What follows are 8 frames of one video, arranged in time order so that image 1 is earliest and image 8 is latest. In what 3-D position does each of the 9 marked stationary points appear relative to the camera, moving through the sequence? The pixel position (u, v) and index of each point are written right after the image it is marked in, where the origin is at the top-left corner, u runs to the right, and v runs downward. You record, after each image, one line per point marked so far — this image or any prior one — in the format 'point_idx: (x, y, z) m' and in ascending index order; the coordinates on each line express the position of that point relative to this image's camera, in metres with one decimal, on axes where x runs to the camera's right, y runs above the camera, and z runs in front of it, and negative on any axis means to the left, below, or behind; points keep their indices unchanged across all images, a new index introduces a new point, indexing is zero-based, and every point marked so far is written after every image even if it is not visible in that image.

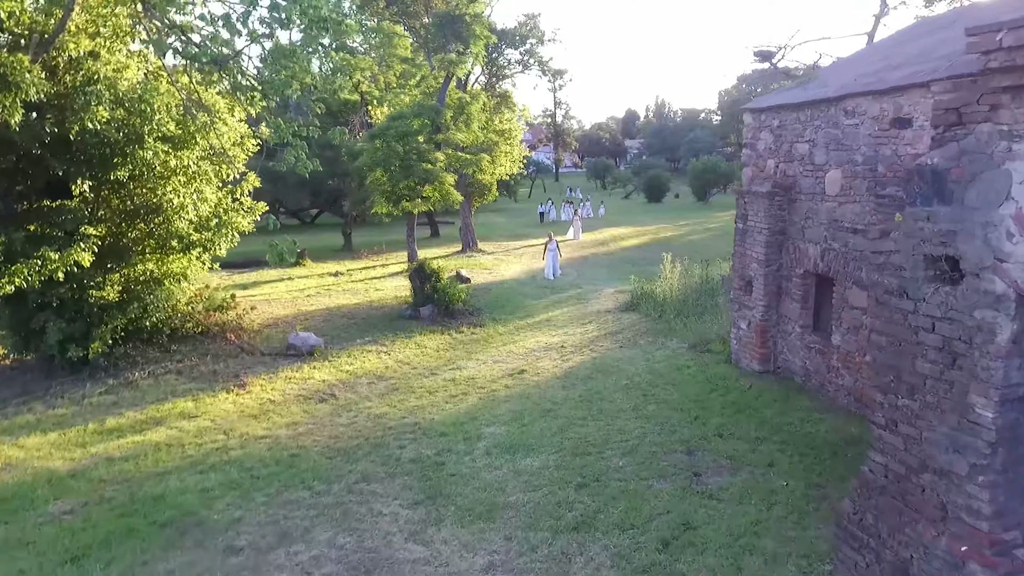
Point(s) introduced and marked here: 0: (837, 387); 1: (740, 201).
0: (+3.2, -1.0, +7.0) m
1: (+2.7, +1.0, +8.4) m
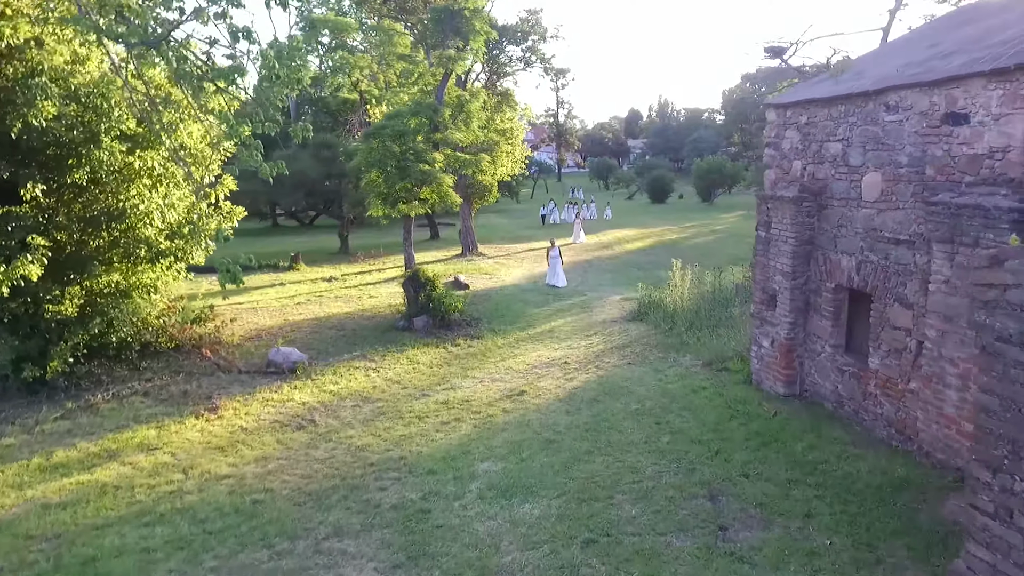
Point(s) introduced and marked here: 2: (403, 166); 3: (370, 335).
0: (+3.2, -1.1, +6.2) m
1: (+2.7, +0.9, +7.6) m
2: (-2.8, +3.1, +18.4) m
3: (-2.2, -0.7, +11.1) m
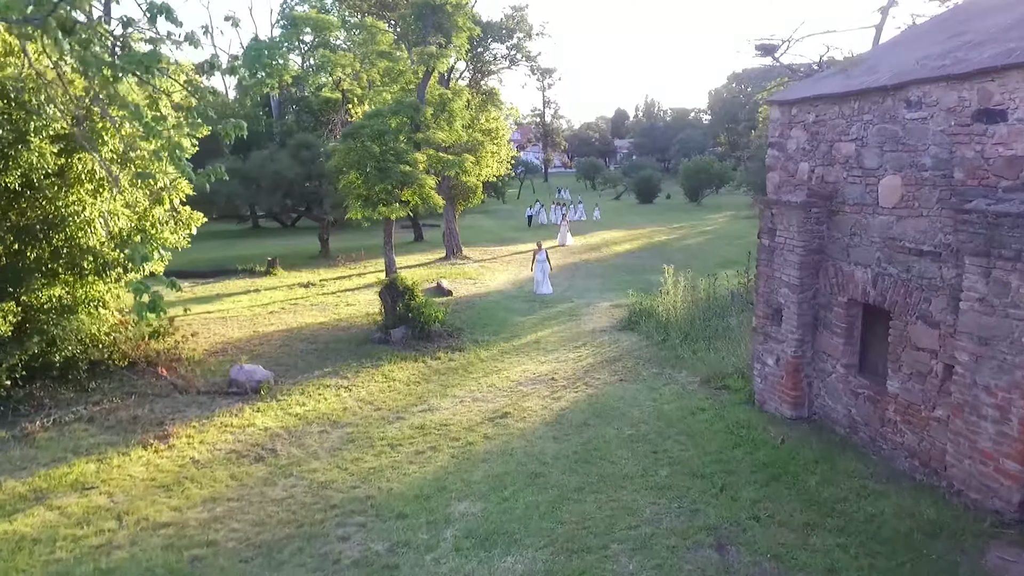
0: (+3.0, -1.3, +5.7) m
1: (+2.5, +0.7, +7.0) m
2: (-3.2, +3.0, +17.7) m
3: (-2.4, -0.9, +10.4) m
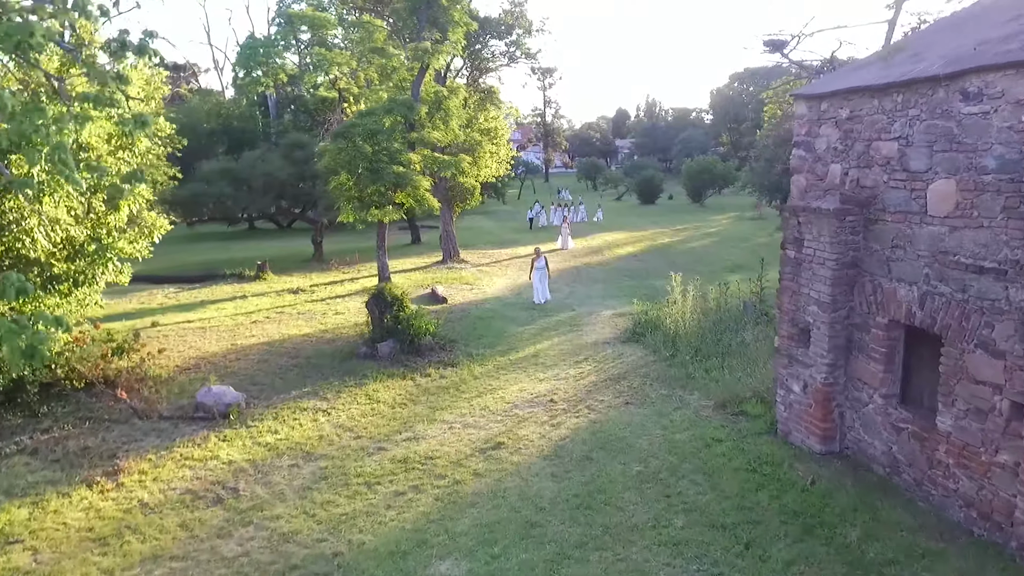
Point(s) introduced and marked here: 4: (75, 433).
0: (+3.0, -1.4, +4.9) m
1: (+2.4, +0.6, +6.2) m
2: (-3.2, +2.8, +16.9) m
3: (-2.5, -1.0, +9.6) m
4: (-4.2, -1.4, +6.9) m
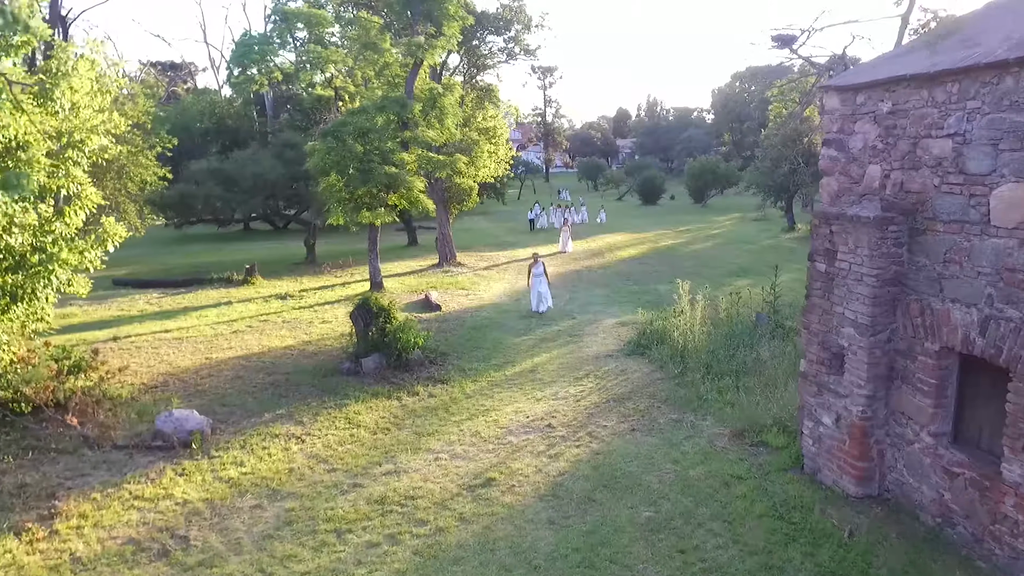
0: (+2.9, -1.5, +4.1) m
1: (+2.4, +0.5, +5.4) m
2: (-3.3, +2.7, +16.2) m
3: (-2.6, -1.2, +8.9) m
4: (-4.3, -1.5, +6.2) m
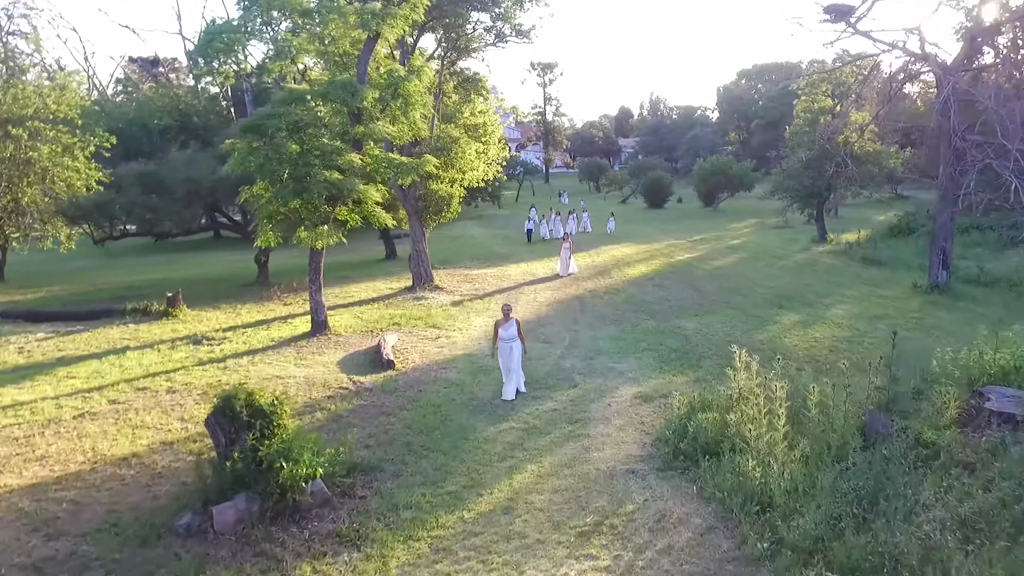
0: (+2.6, -2.3, +0.3) m
1: (+2.0, -0.3, +1.6) m
2: (-3.6, +2.0, +12.3) m
3: (-2.9, -1.9, +5.0) m
4: (-4.6, -2.3, +2.3) m
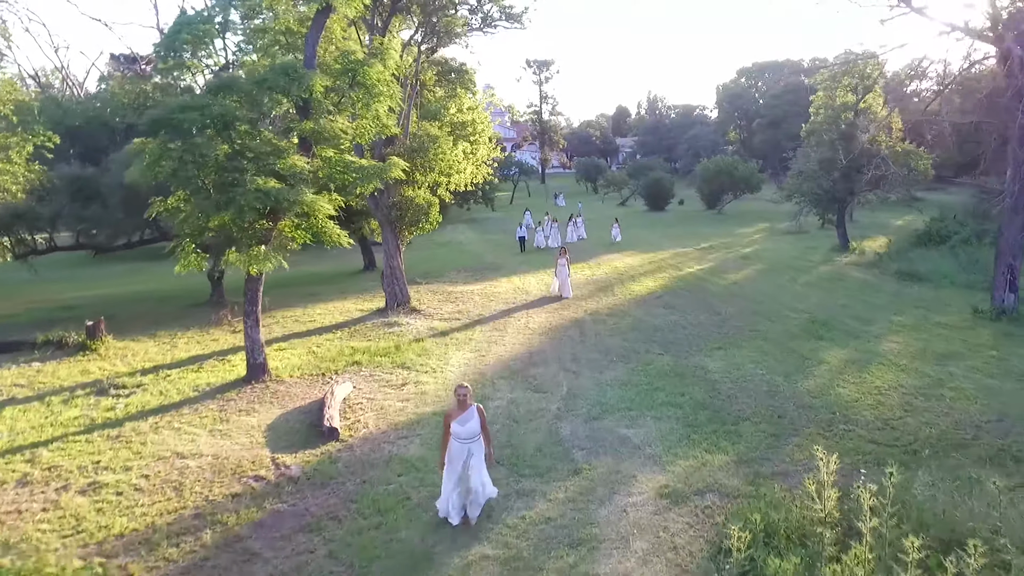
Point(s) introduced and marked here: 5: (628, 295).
0: (+2.4, -2.8, -2.3) m
1: (+1.9, -0.8, -1.0) m
2: (-3.8, +1.4, +9.7) m
3: (-3.1, -2.4, +2.4) m
4: (-4.8, -2.8, -0.3) m
5: (+3.0, -0.2, +18.2) m
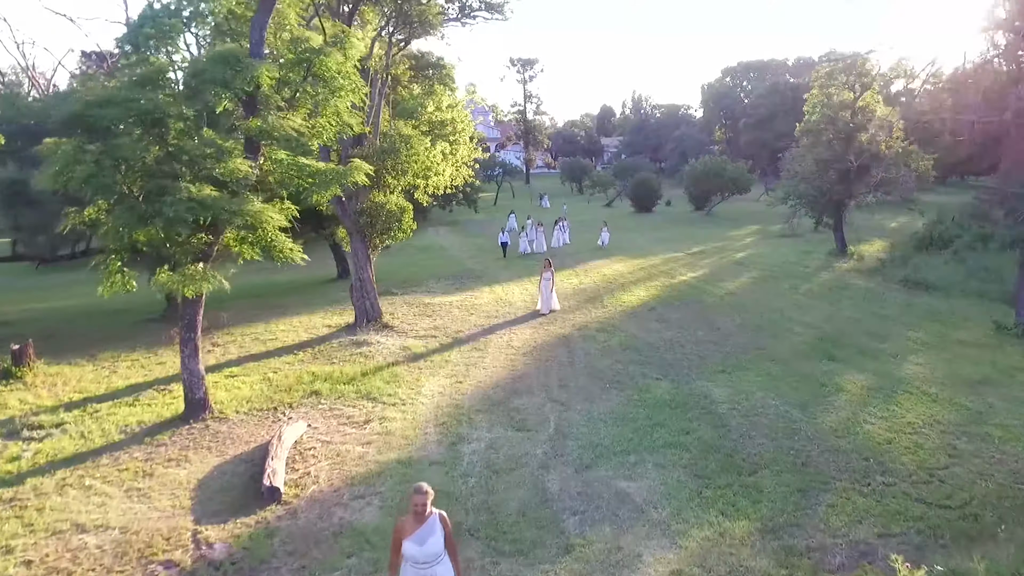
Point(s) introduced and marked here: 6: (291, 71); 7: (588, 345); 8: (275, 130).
0: (+2.4, -3.1, -3.6) m
1: (+1.8, -1.1, -2.3) m
2: (-4.1, +1.1, +8.3) m
3: (-3.2, -2.7, +1.0) m
4: (-4.8, -3.1, -1.7) m
5: (+2.6, -0.4, +16.9) m
6: (-3.0, +3.0, +9.8) m
7: (+1.5, -1.1, +13.3) m
8: (-3.1, +2.1, +9.1) m
